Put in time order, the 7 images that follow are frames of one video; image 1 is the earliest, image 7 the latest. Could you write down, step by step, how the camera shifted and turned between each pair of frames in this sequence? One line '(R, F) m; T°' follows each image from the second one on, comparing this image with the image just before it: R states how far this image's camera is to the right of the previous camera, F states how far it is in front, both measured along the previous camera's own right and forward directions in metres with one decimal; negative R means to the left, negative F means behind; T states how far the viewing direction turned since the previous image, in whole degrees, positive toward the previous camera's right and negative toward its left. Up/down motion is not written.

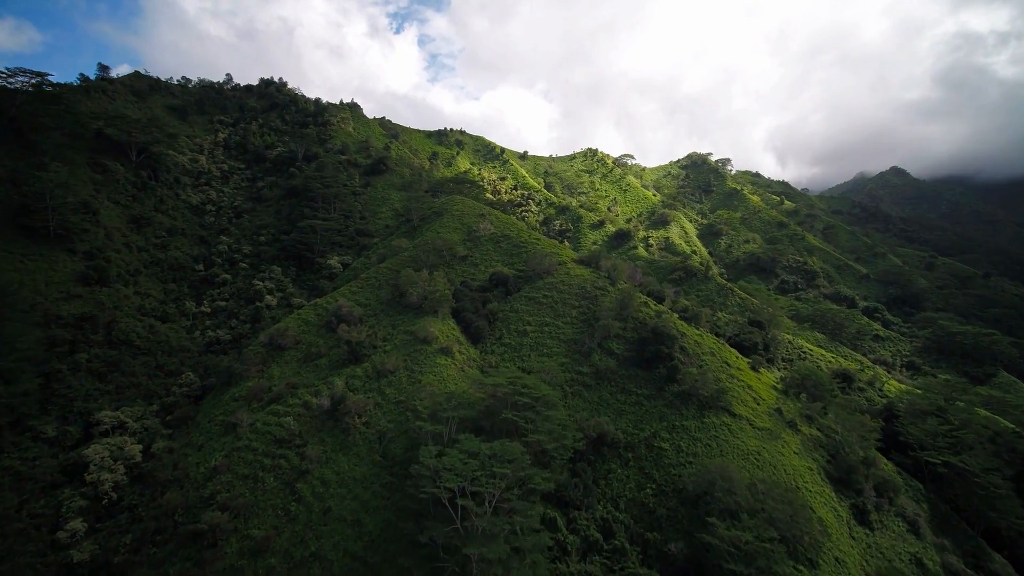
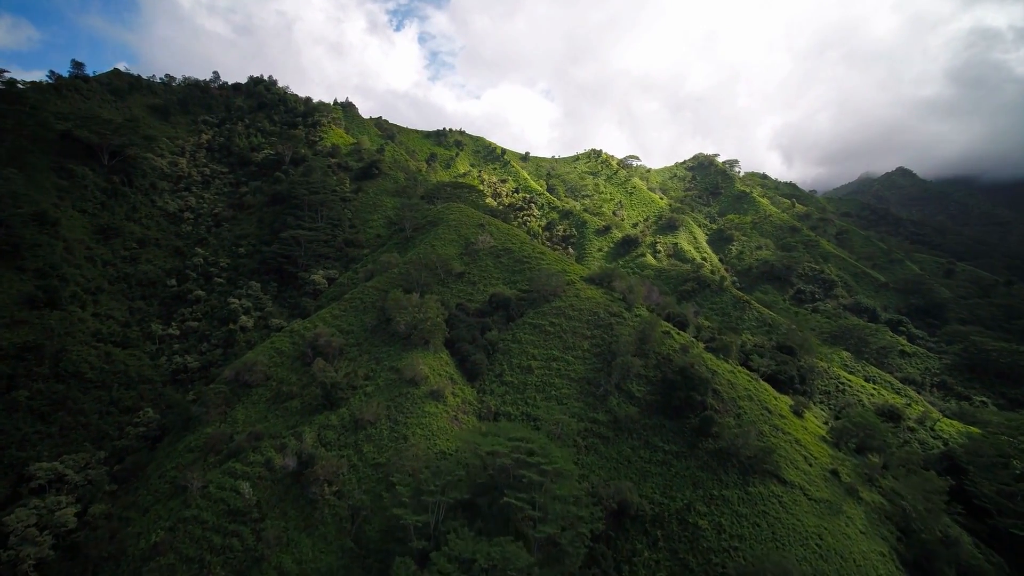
(-0.2, +6.8) m; 0°
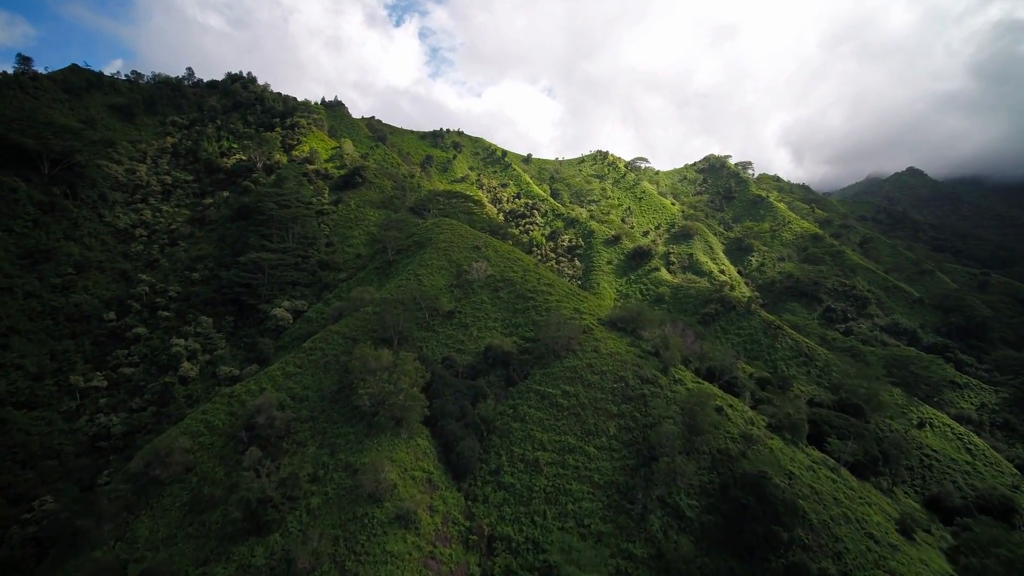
(0.0, +11.2) m; 0°
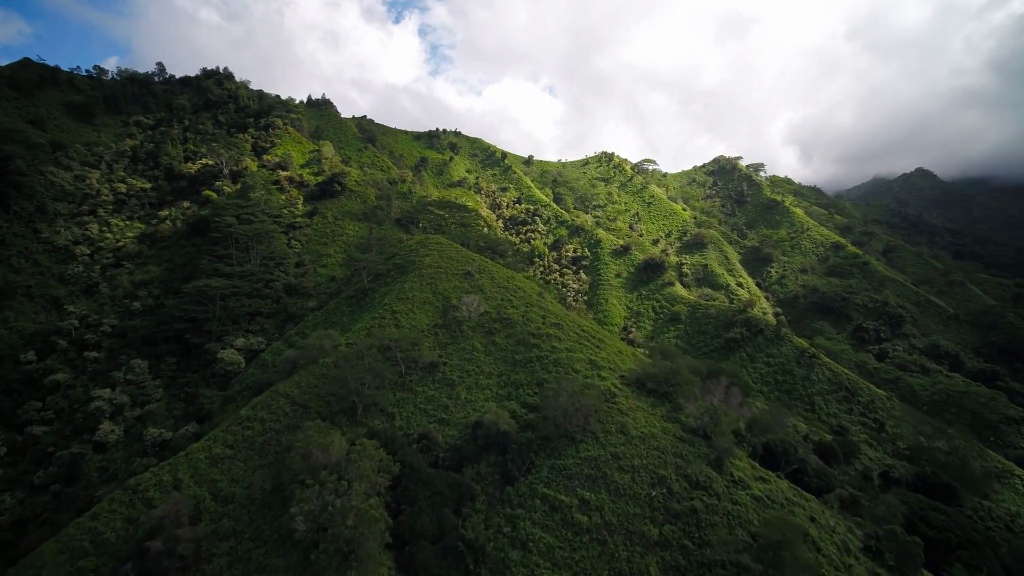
(+0.1, +10.1) m; 0°
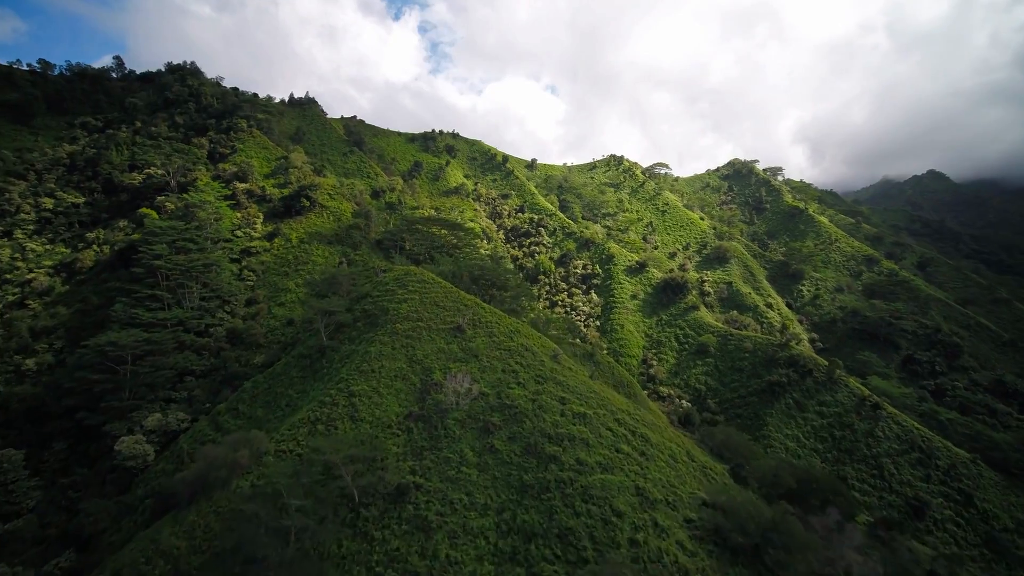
(-0.3, +12.6) m; 0°
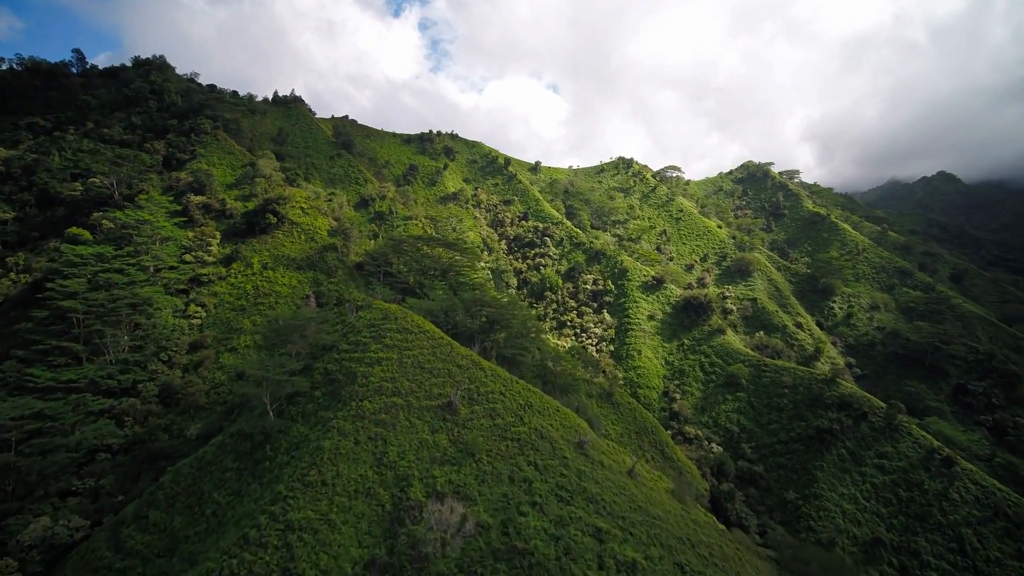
(-0.5, +9.9) m; 0°
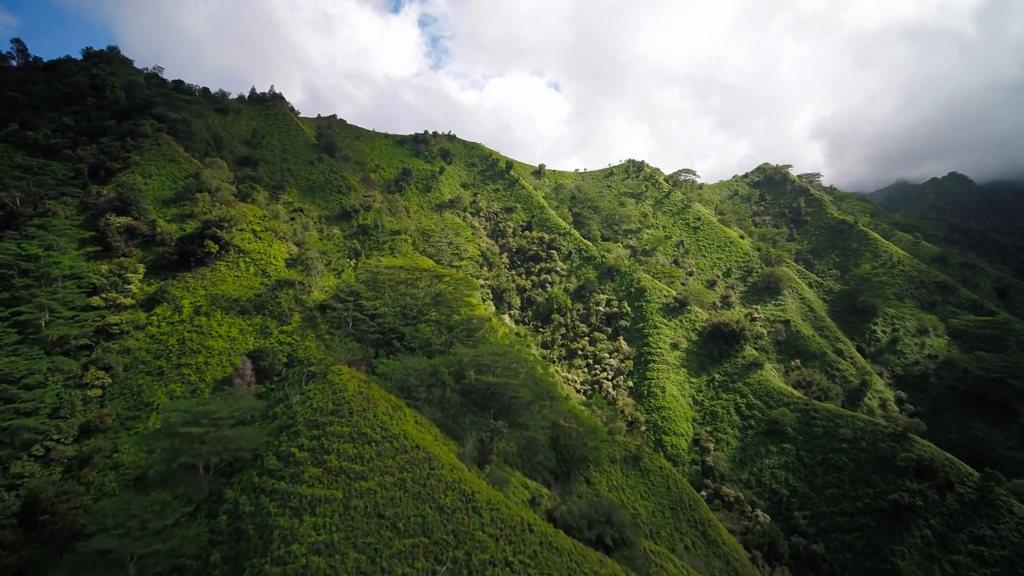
(-0.5, +11.1) m; 0°
